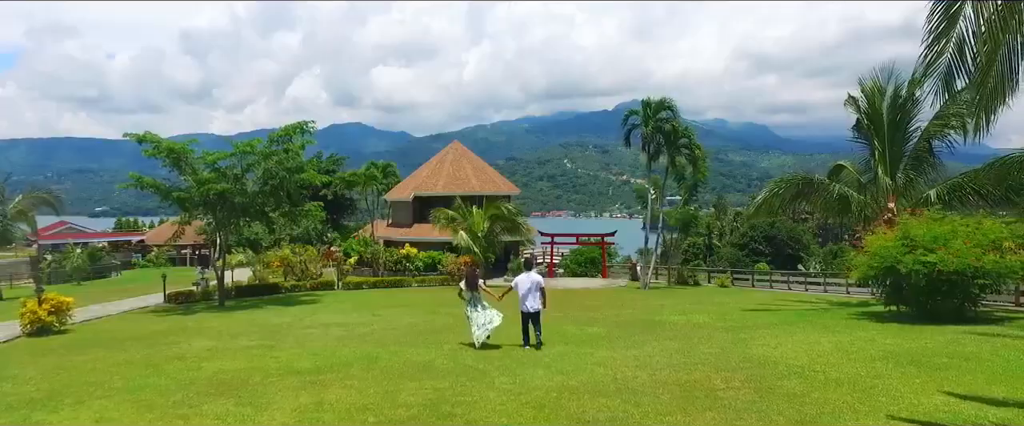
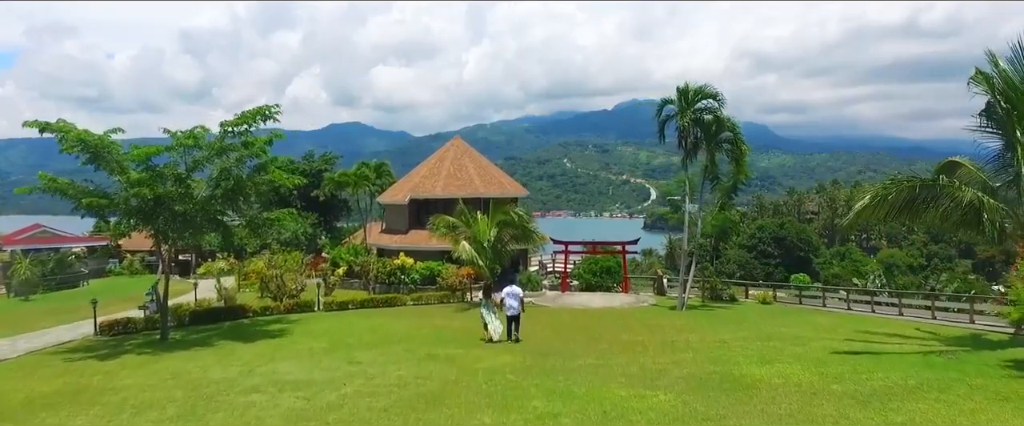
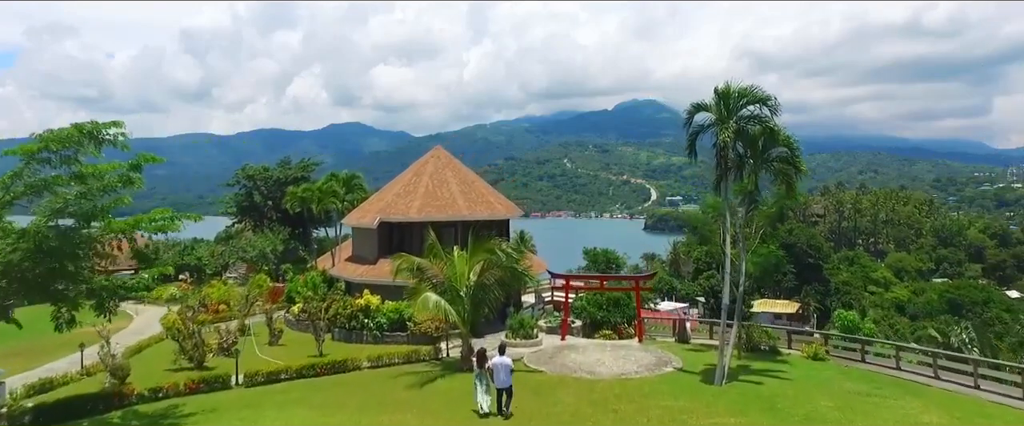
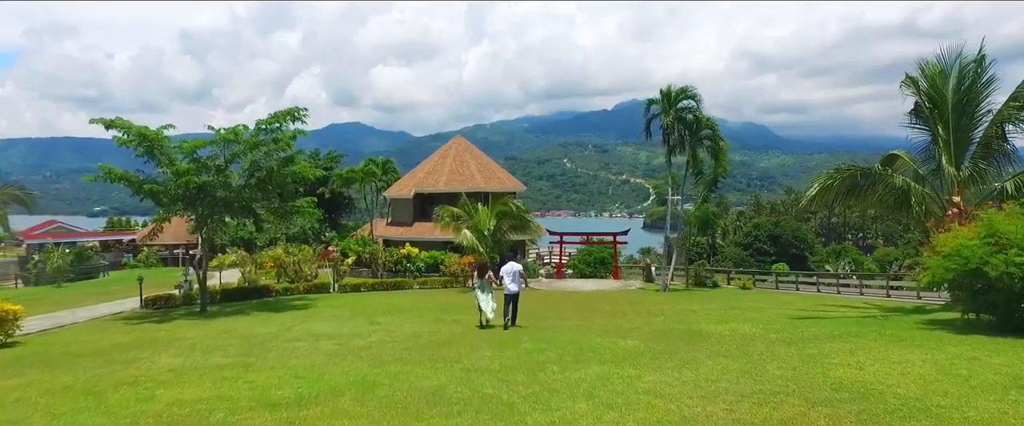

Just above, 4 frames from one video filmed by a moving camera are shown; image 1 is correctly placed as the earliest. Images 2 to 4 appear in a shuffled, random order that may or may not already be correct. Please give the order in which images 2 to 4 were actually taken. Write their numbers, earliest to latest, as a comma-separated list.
4, 2, 3
